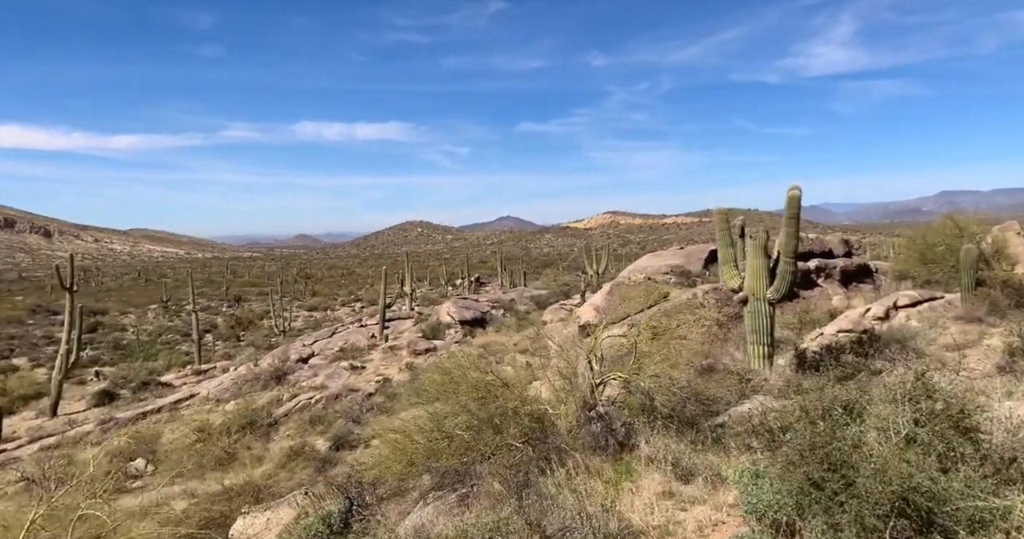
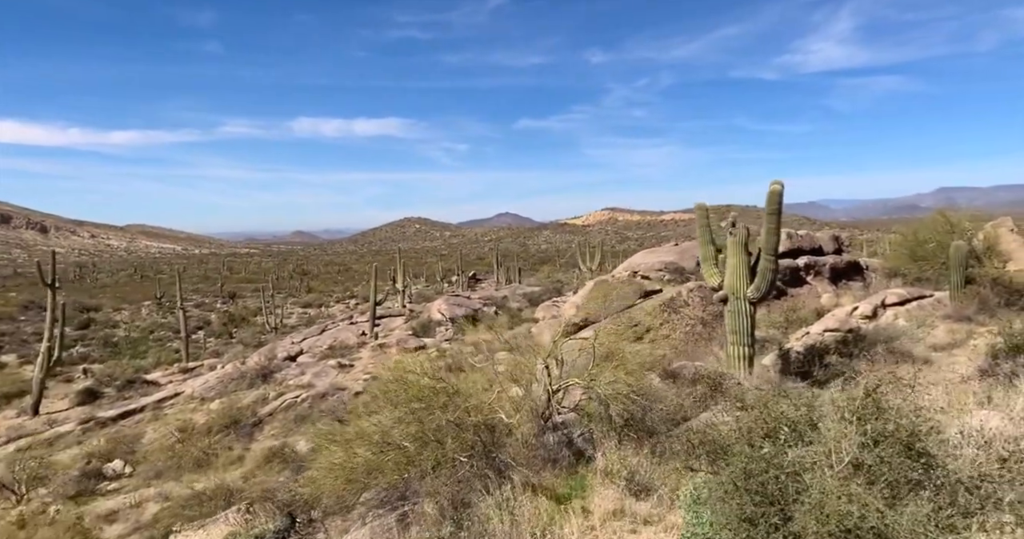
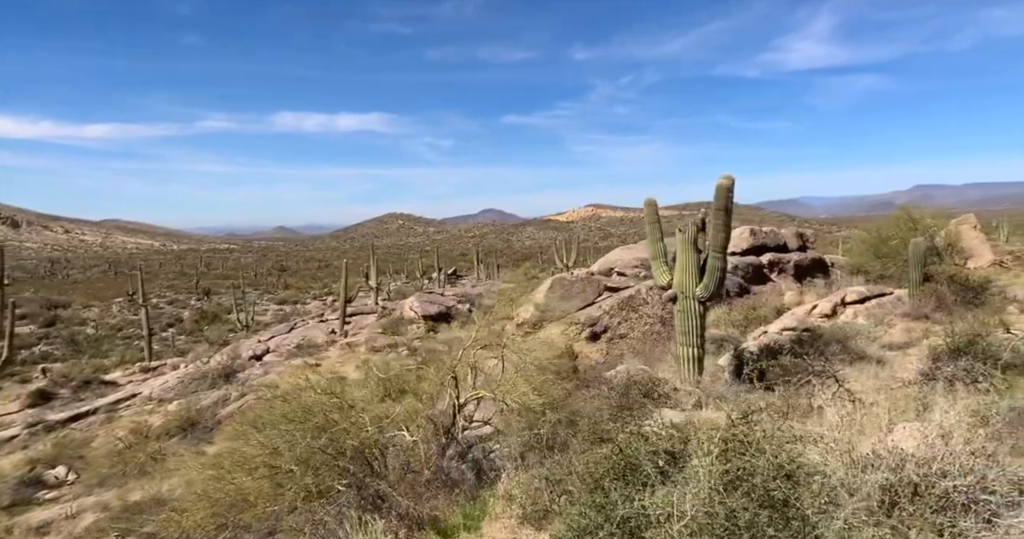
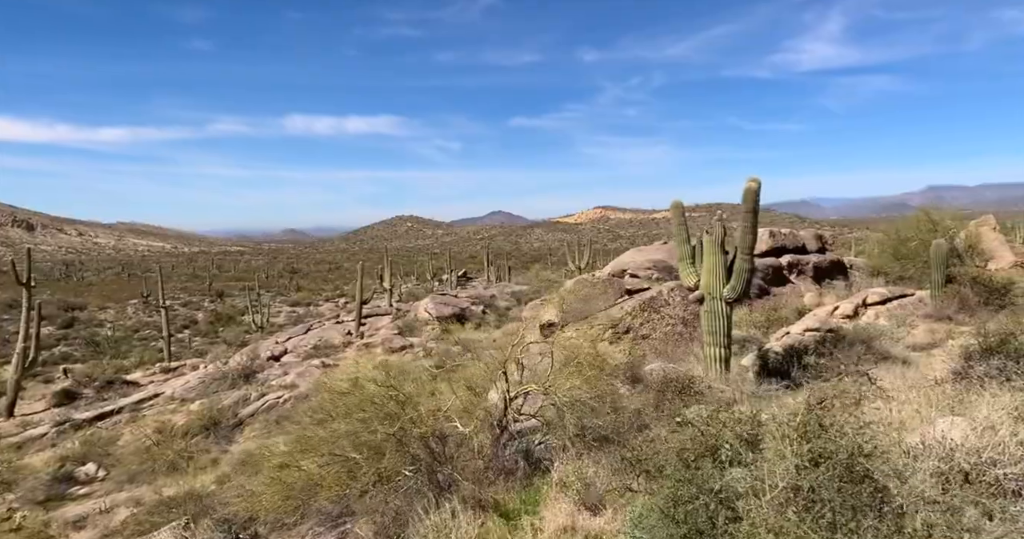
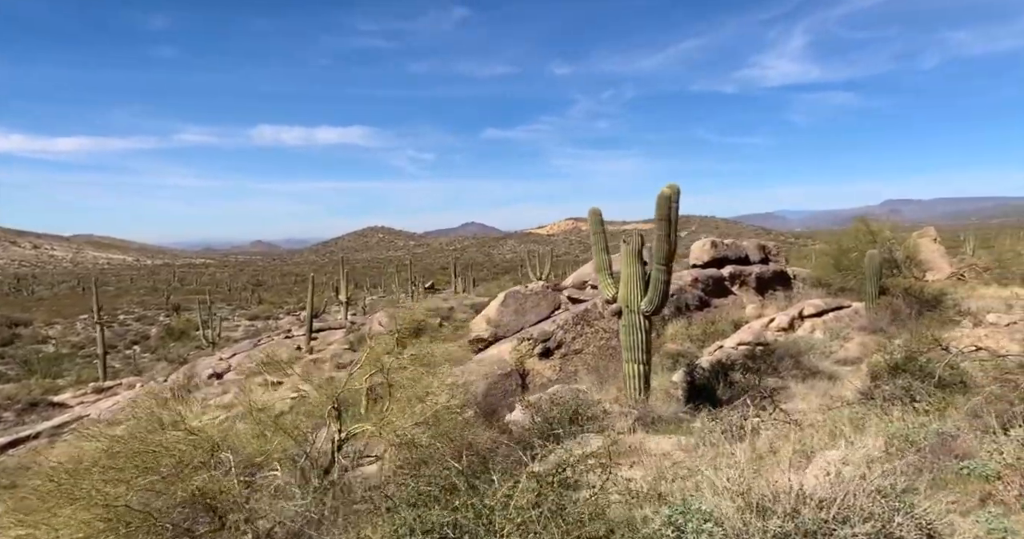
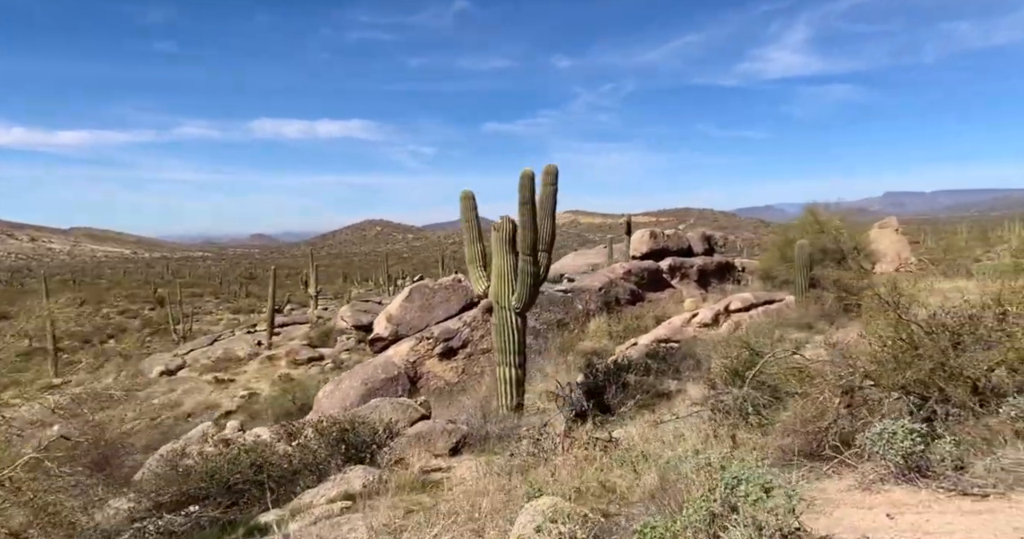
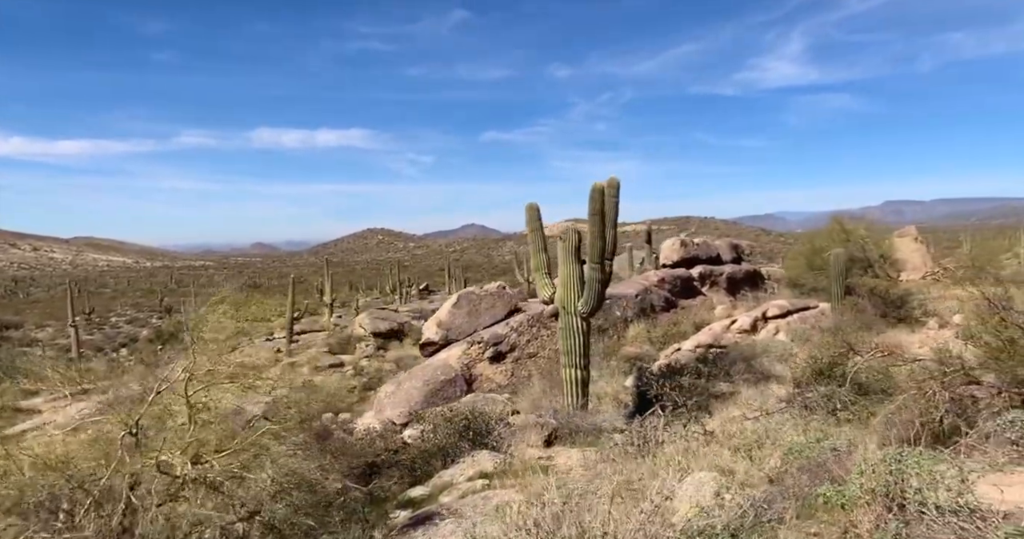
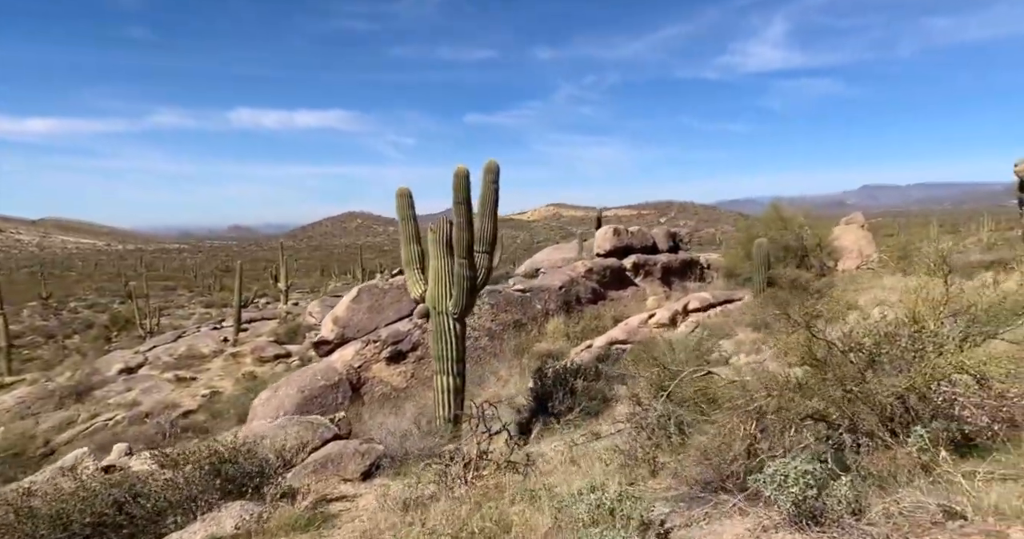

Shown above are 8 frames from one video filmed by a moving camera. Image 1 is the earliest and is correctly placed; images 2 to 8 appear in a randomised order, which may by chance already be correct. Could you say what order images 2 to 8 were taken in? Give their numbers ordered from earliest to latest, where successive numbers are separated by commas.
2, 4, 3, 5, 7, 6, 8
